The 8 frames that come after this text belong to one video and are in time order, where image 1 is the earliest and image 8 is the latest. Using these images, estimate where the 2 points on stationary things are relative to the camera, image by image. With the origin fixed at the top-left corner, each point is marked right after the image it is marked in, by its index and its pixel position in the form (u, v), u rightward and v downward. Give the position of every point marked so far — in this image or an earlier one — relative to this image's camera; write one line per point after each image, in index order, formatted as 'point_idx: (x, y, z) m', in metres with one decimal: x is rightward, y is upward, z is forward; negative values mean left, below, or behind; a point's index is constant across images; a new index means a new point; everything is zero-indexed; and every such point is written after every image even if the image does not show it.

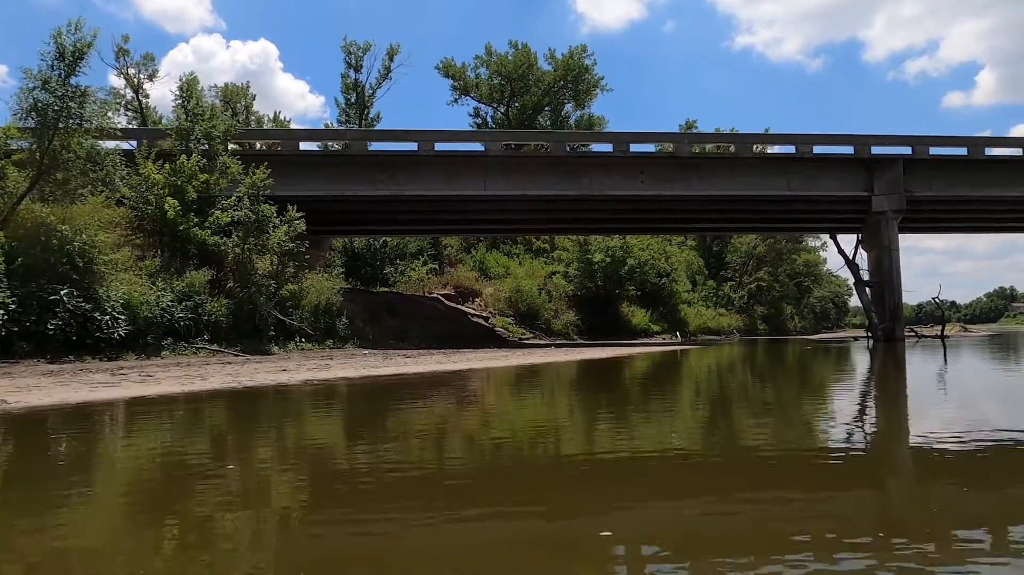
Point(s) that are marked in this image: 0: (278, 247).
0: (-6.1, +1.1, +19.5) m
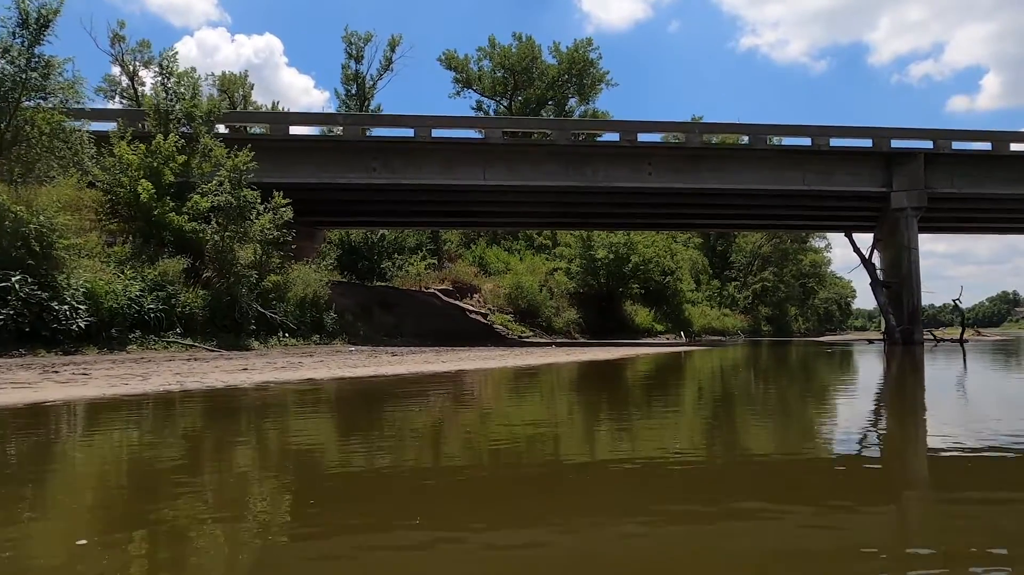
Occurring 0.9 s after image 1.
0: (-6.2, +1.3, +18.3) m
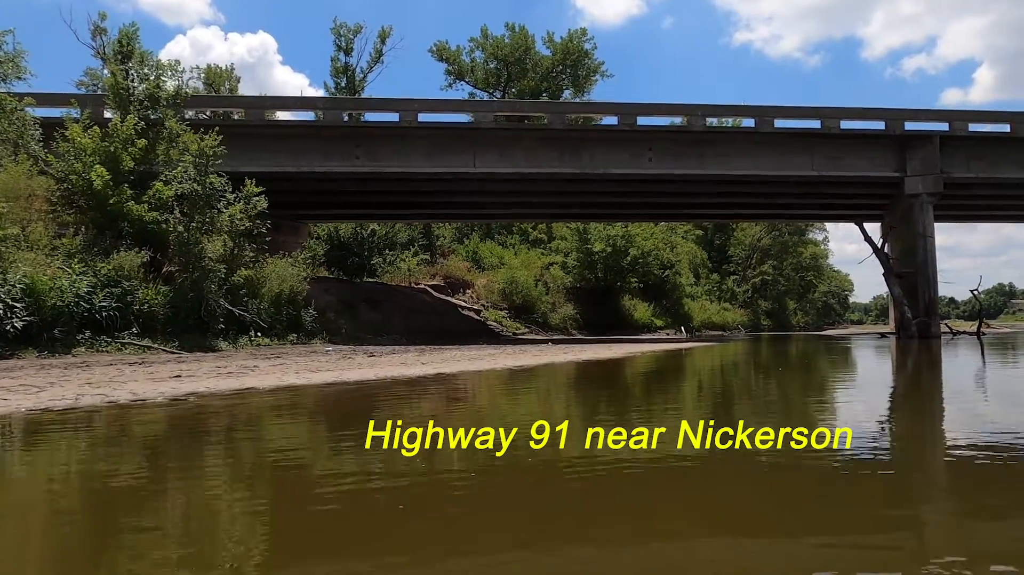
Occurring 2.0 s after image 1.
0: (-6.3, +1.4, +17.0) m
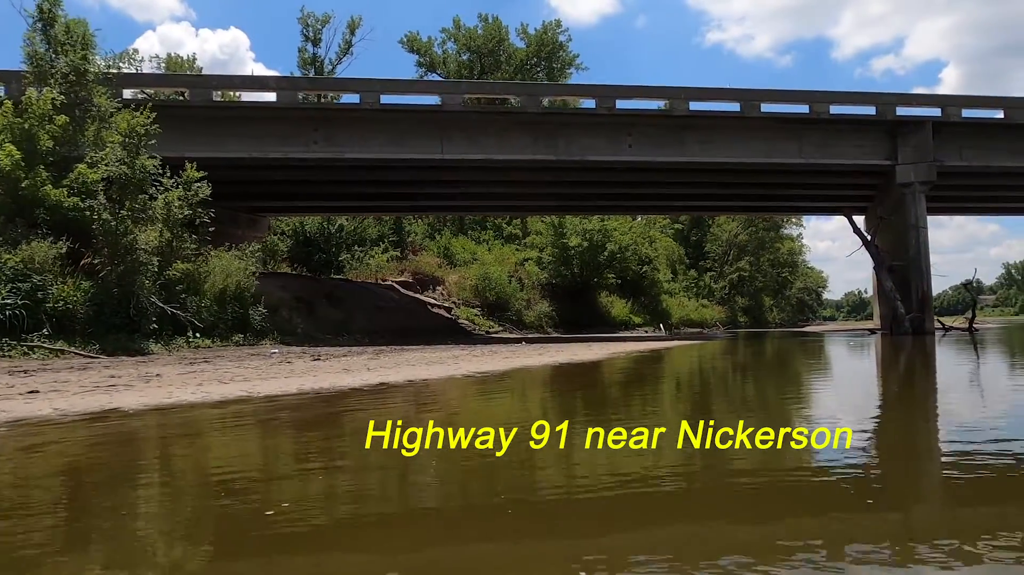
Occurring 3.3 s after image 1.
0: (-7.0, +1.4, +15.4) m
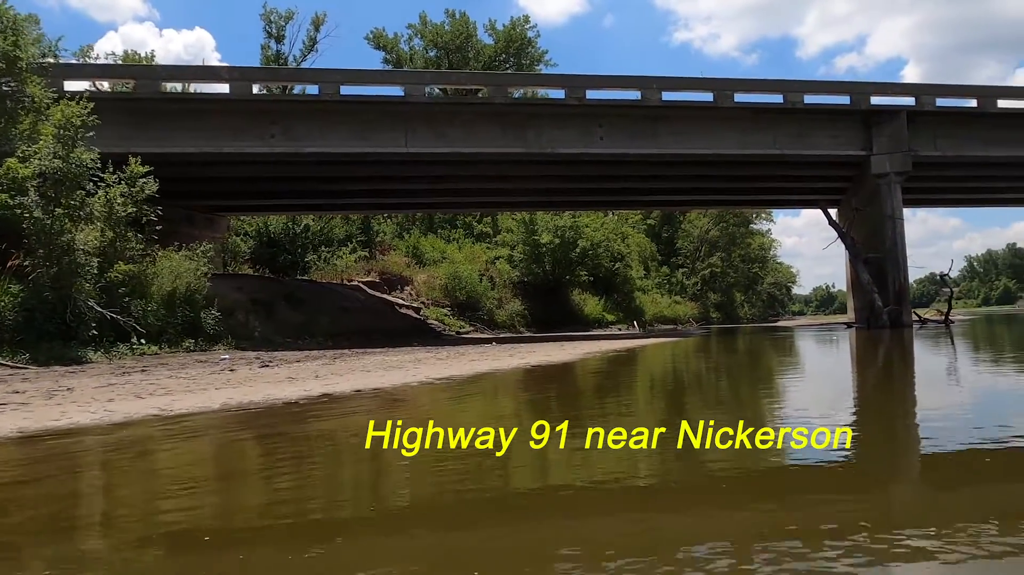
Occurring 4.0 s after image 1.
0: (-7.6, +1.4, +14.4) m
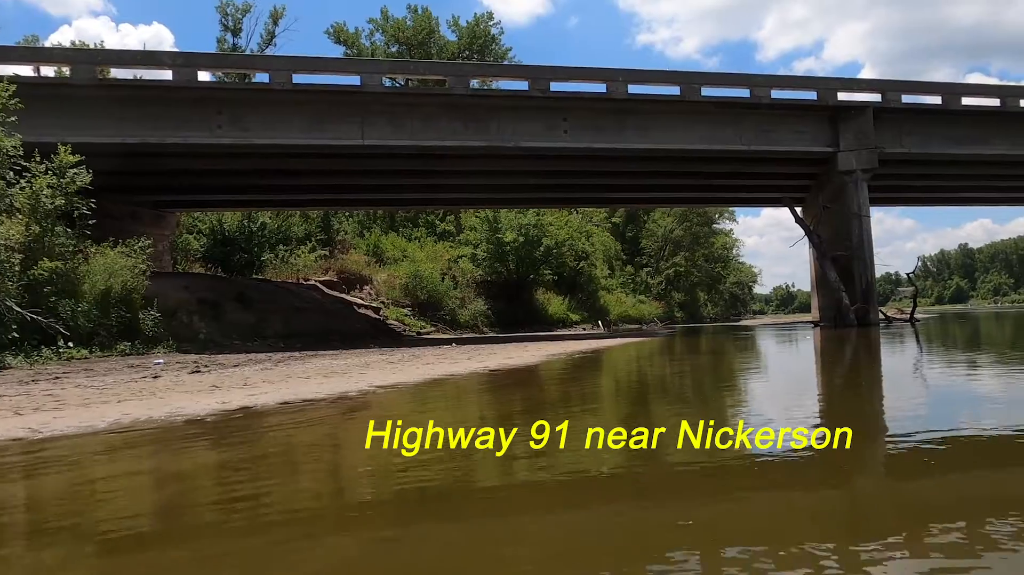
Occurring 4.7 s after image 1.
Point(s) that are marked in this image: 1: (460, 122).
0: (-8.3, +1.4, +13.3) m
1: (-1.3, +4.1, +19.1) m
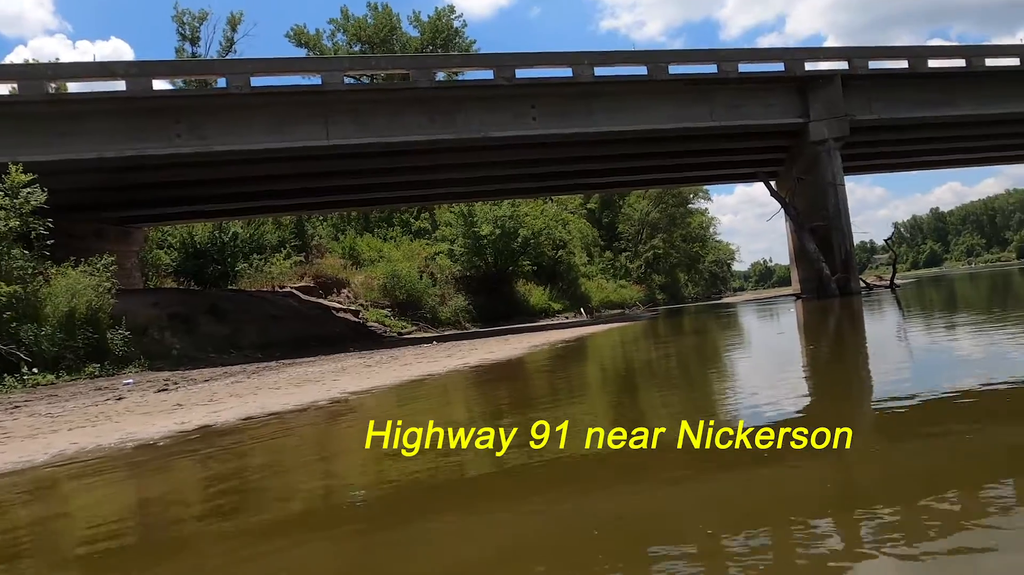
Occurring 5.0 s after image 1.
0: (-8.7, +1.0, +12.8) m
1: (-2.1, +4.2, +18.7) m
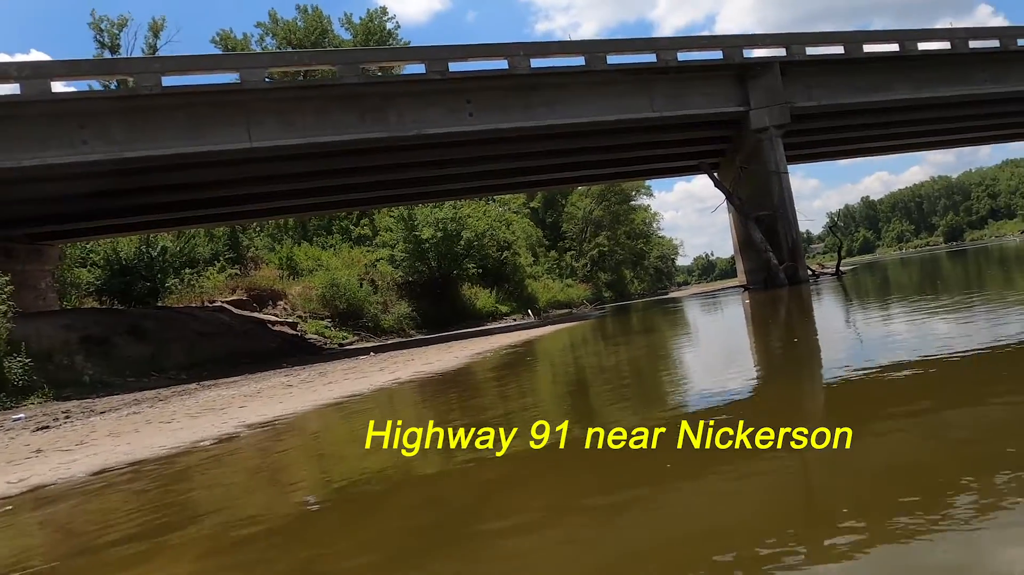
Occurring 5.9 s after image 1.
0: (-9.7, +0.5, +11.4) m
1: (-3.6, +4.0, +17.7) m
